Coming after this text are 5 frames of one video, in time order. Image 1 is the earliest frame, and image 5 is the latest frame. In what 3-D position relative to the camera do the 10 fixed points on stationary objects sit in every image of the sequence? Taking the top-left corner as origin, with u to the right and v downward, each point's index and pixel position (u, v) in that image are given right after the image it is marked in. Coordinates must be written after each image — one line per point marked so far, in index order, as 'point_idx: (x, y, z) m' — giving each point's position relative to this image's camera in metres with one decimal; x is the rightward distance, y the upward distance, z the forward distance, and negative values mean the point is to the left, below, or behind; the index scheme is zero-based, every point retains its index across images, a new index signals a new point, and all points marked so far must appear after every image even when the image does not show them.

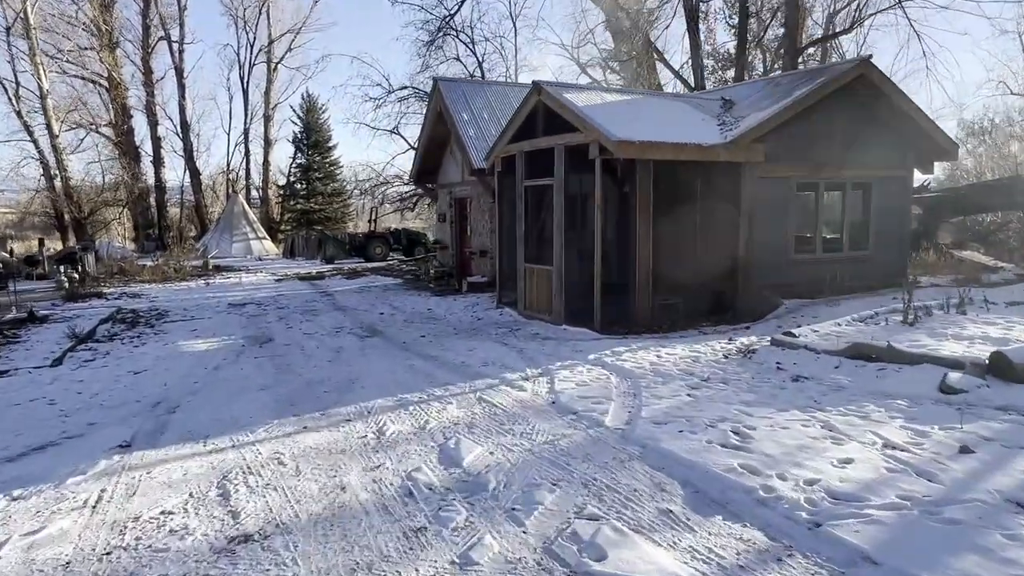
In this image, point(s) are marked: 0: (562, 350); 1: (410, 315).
0: (+0.6, -0.7, +7.6) m
1: (-1.7, -0.5, +11.1) m
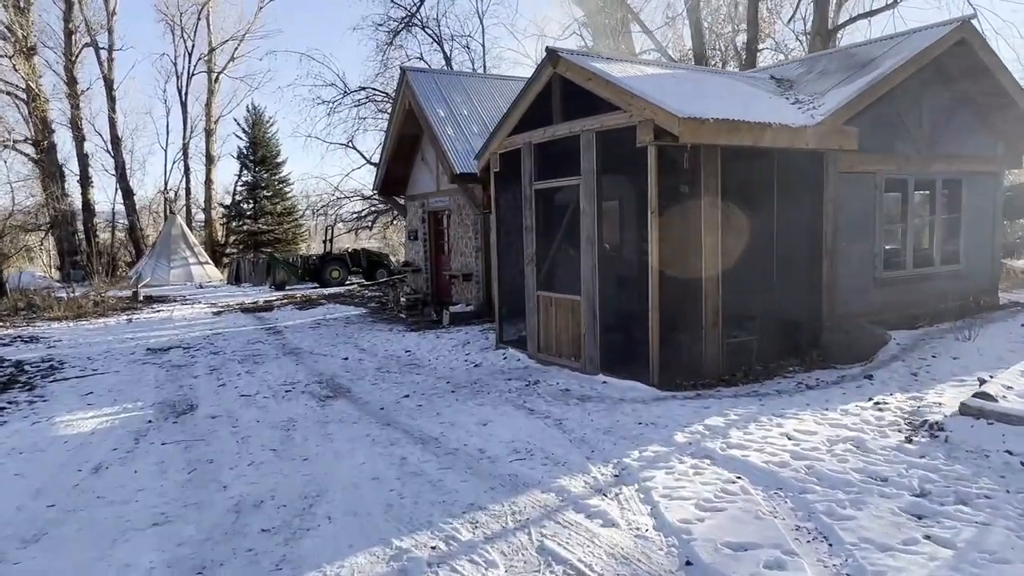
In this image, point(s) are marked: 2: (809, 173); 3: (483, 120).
0: (+0.8, -1.0, +5.2) m
1: (-1.6, -0.9, +8.5) m
2: (+3.0, +1.2, +7.0) m
3: (-0.5, +3.0, +12.1) m
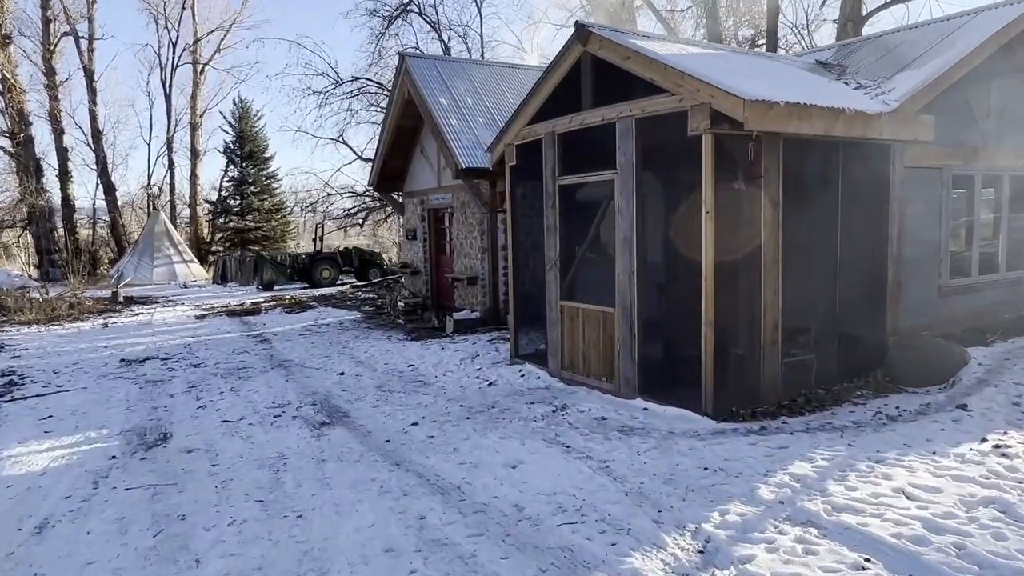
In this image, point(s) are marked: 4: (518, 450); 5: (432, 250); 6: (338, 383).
0: (+1.1, -1.1, +4.3) m
1: (-1.4, -1.0, +7.6) m
2: (+3.2, +1.1, +6.2) m
3: (-0.4, +2.9, +11.2) m
4: (0.0, -1.1, +4.8) m
5: (-1.5, +0.7, +12.4) m
6: (-1.9, -1.1, +7.7) m
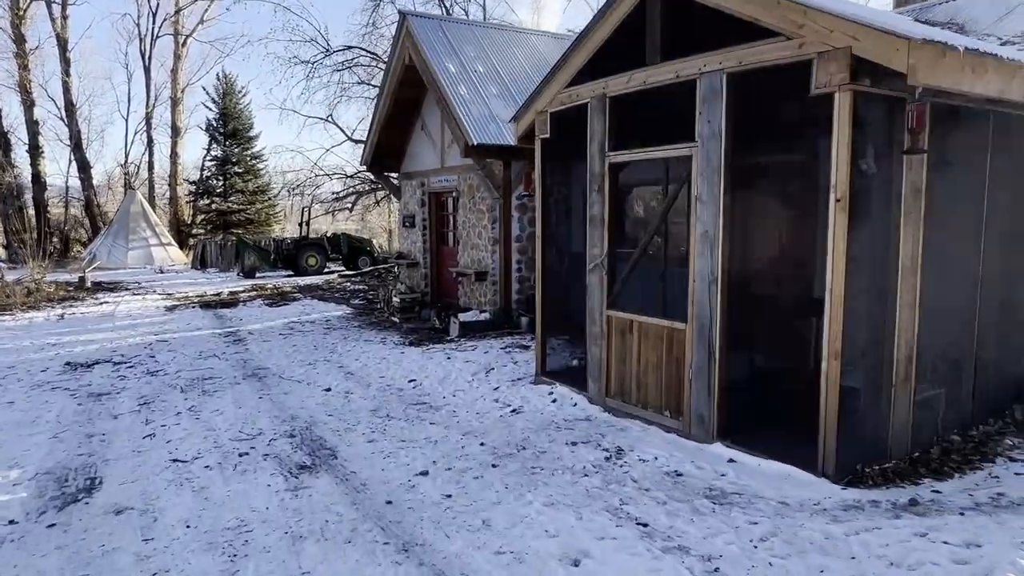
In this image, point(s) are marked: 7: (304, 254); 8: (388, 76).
0: (+1.4, -1.2, +2.9) m
1: (-1.2, -1.0, +6.1) m
2: (+3.5, +1.0, +4.8) m
3: (-0.1, +2.9, +9.7) m
4: (+0.3, -1.2, +3.4) m
5: (-1.3, +0.8, +10.9) m
6: (-1.7, -1.0, +6.2) m
7: (-5.9, +1.0, +19.3) m
8: (-1.9, +3.2, +10.3) m
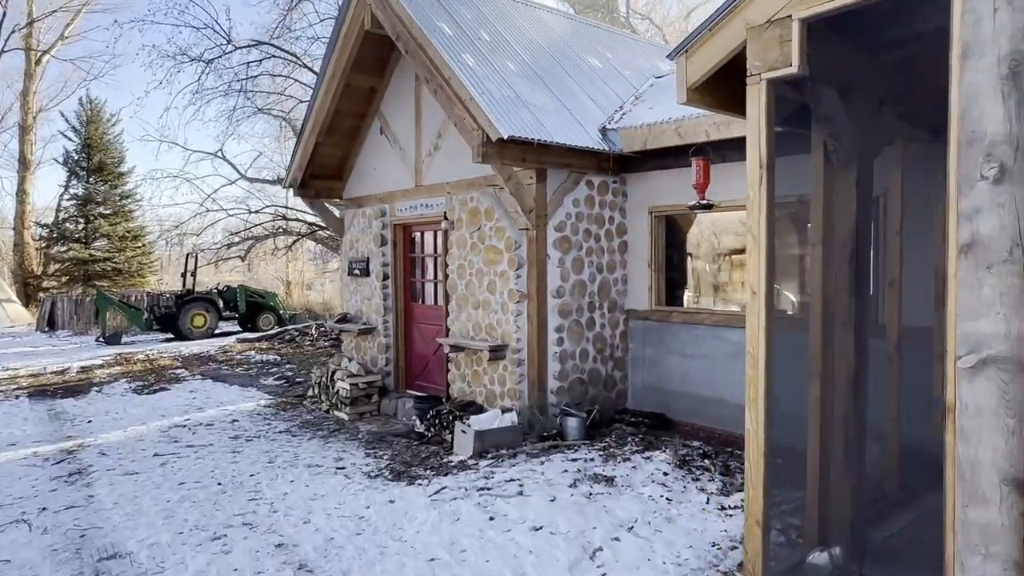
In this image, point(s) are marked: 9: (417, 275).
0: (+2.6, -1.4, -0.3) m
1: (-0.4, -1.5, +2.5) m
2: (+4.5, +0.6, +2.0) m
3: (+0.1, +2.2, +6.5) m
4: (+1.5, -1.5, +0.1) m
5: (-1.2, -0.1, +7.3) m
6: (-0.9, -1.5, +2.5) m
7: (-7.0, -0.5, +14.9) m
8: (-1.7, +2.4, +6.8) m
9: (-1.0, +0.2, +7.2) m
